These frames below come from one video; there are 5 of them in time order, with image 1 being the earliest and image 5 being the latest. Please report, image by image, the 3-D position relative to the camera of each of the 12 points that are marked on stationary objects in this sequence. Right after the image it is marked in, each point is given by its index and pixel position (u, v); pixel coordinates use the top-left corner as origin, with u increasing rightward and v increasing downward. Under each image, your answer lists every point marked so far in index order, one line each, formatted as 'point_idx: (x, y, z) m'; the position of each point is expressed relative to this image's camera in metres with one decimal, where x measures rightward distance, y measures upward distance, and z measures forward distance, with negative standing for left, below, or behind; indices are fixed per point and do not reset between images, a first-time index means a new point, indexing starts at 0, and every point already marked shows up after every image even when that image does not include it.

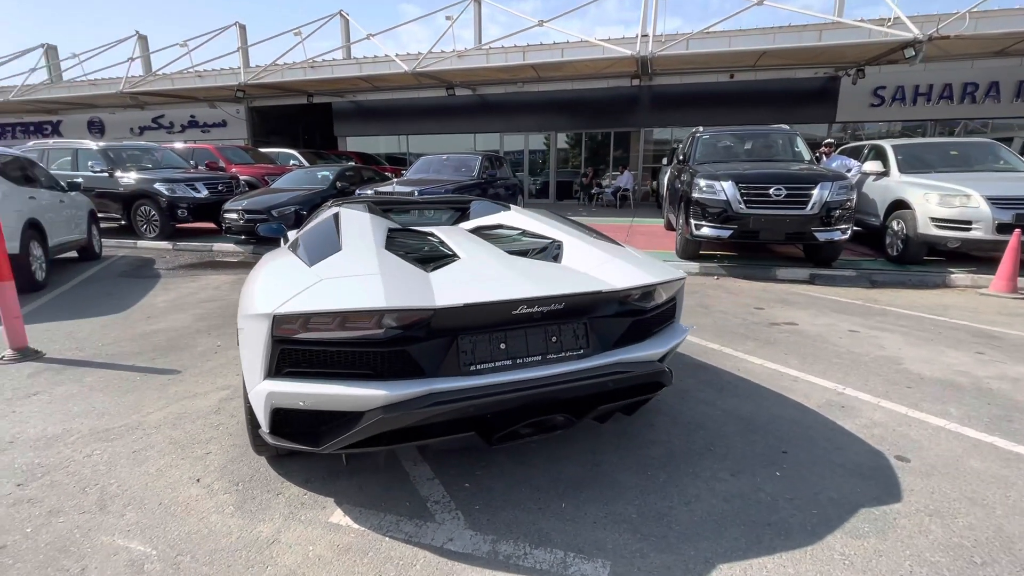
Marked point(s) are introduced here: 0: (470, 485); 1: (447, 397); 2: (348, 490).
0: (-0.2, -1.1, +2.5) m
1: (-0.3, -0.5, +2.1) m
2: (-0.9, -1.1, +2.5) m
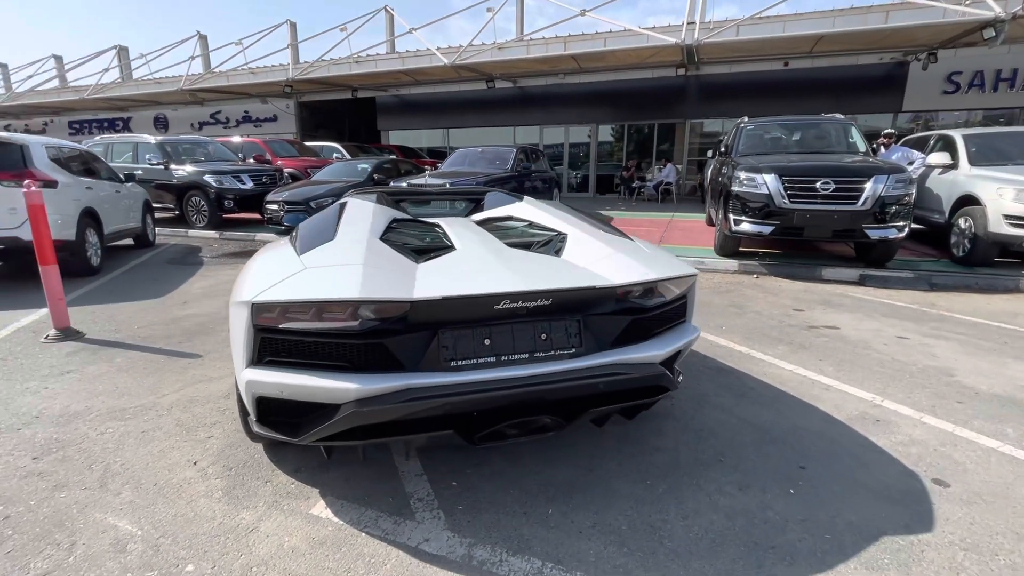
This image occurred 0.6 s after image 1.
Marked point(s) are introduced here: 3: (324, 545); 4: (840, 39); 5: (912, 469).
0: (-0.3, -1.0, +2.5) m
1: (-0.4, -0.4, +2.0) m
2: (-0.9, -1.0, +2.4) m
3: (-0.8, -1.1, +2.0) m
4: (+9.5, +7.2, +13.8) m
5: (+2.2, -1.0, +2.6) m
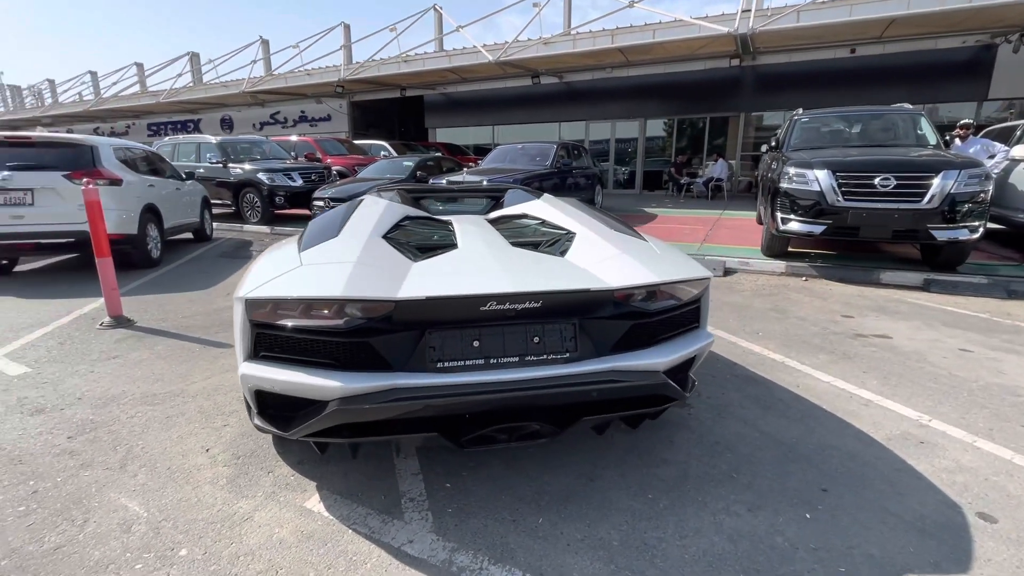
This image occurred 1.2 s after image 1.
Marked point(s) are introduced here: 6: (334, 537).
0: (-0.3, -1.0, +2.4) m
1: (-0.4, -0.4, +2.0) m
2: (-0.9, -1.0, +2.5) m
3: (-0.9, -1.1, +2.1) m
4: (+10.7, +7.1, +12.7) m
5: (+2.2, -1.0, +2.3) m
6: (-0.8, -1.1, +2.1) m
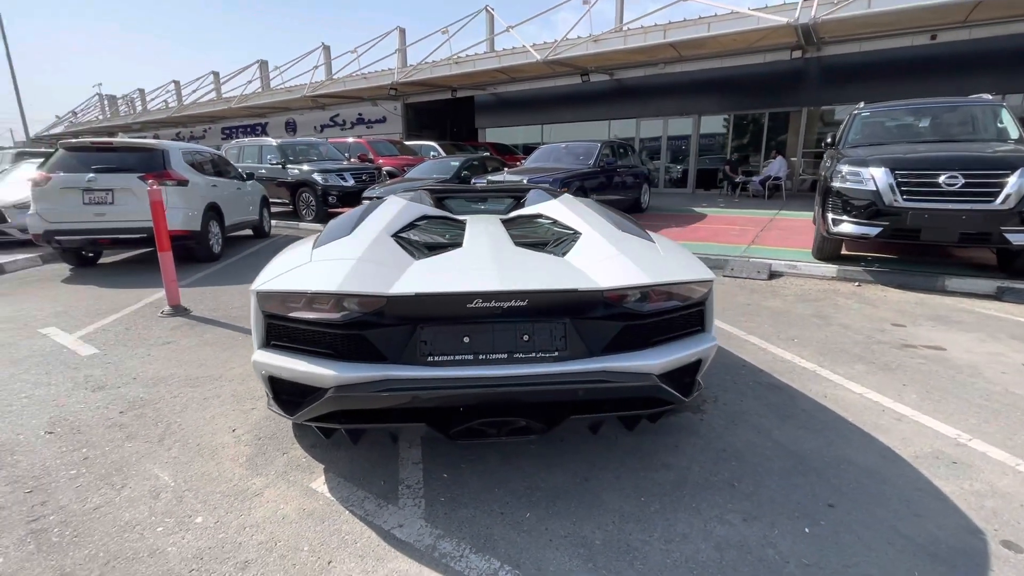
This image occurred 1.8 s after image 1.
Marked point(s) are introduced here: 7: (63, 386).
0: (-0.3, -1.0, +2.5) m
1: (-0.5, -0.4, +2.1) m
2: (-1.0, -1.0, +2.6) m
3: (-0.9, -1.1, +2.2) m
4: (+11.9, +6.9, +11.5) m
5: (+2.1, -1.1, +2.2) m
6: (-0.8, -1.1, +2.2) m
7: (-3.4, -0.7, +3.6) m
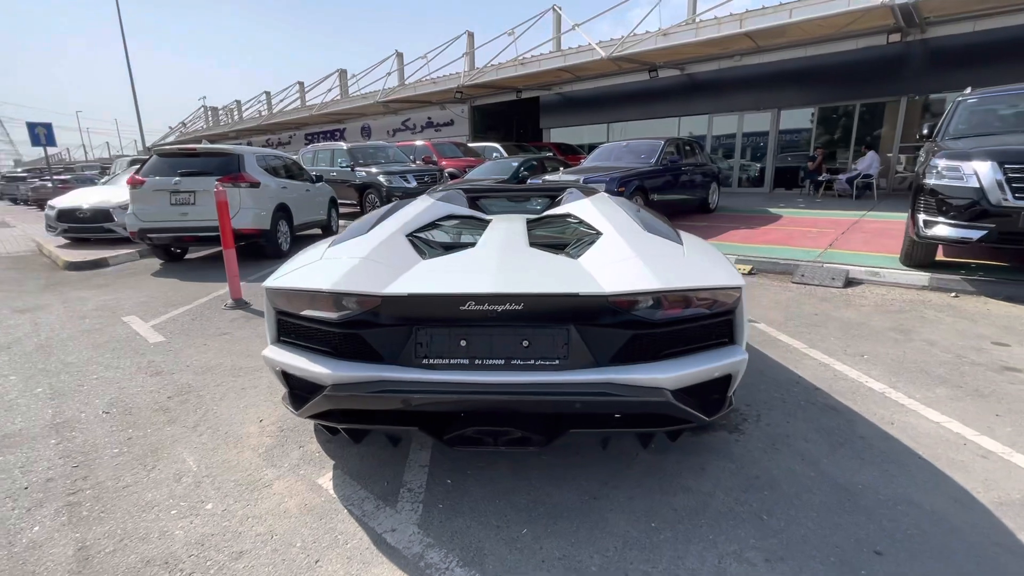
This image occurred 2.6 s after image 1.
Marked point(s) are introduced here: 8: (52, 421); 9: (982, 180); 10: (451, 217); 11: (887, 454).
0: (-0.3, -1.0, +2.4) m
1: (-0.5, -0.4, +2.0) m
2: (-0.9, -0.9, +2.7) m
3: (-1.0, -1.1, +2.2) m
4: (+13.3, +6.6, +9.7) m
5: (+2.1, -1.1, +1.8) m
6: (-0.9, -1.1, +2.2) m
7: (-3.2, -0.7, +3.9) m
8: (-3.0, -0.9, +3.1) m
9: (+5.5, +1.3, +5.6) m
10: (-0.4, +0.5, +3.3) m
11: (+2.1, -0.9, +2.7) m
